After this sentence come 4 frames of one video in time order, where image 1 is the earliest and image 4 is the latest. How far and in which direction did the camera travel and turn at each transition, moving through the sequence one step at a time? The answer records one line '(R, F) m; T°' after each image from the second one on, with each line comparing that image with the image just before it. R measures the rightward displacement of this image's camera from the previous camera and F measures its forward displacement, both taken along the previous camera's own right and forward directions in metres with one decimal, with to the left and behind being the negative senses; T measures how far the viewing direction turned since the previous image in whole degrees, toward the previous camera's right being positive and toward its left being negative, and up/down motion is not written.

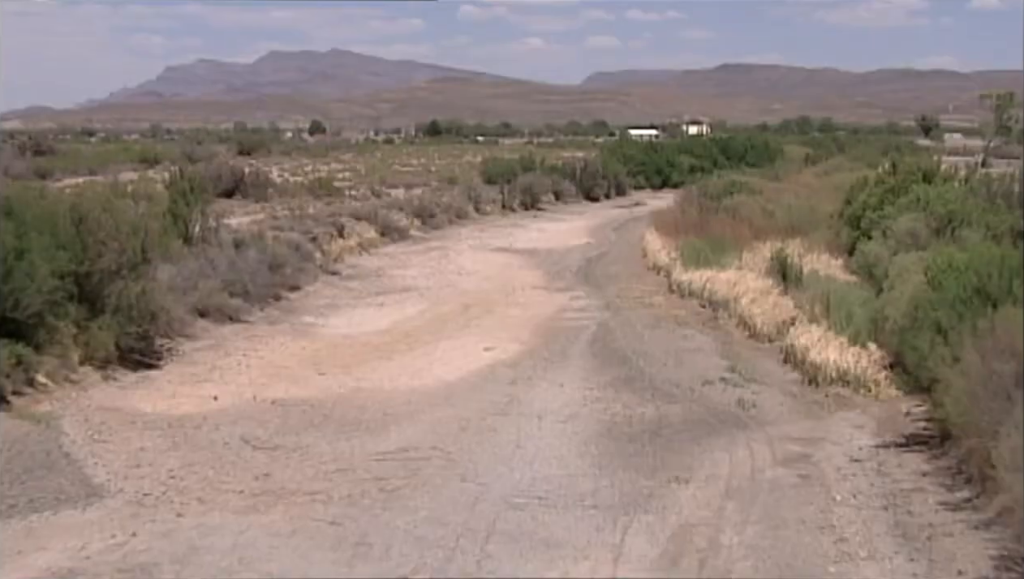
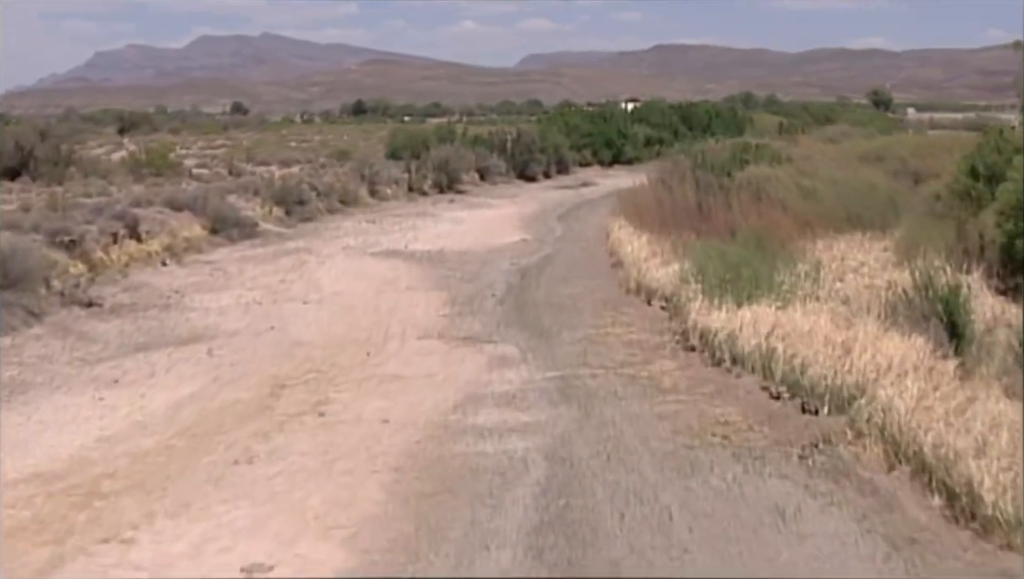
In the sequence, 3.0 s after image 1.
(+0.7, +11.1) m; +3°
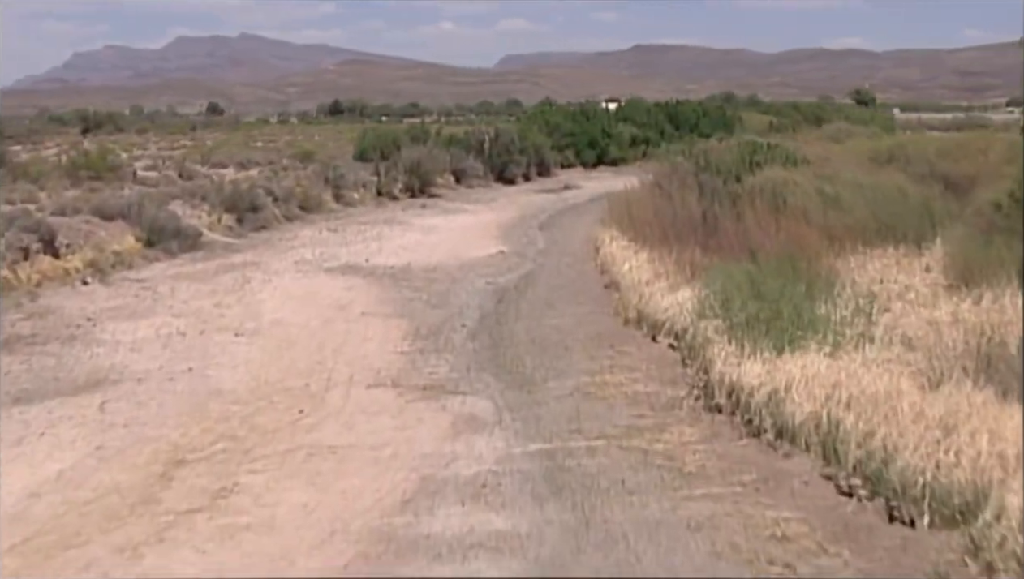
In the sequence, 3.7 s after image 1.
(+0.1, +2.6) m; +1°
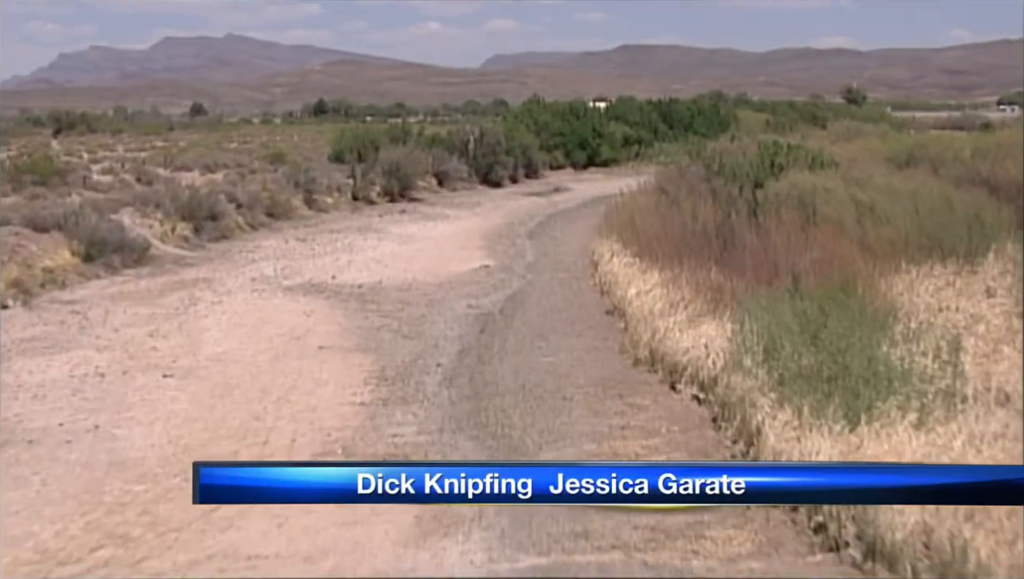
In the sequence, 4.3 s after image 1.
(0.0, +2.2) m; +1°
